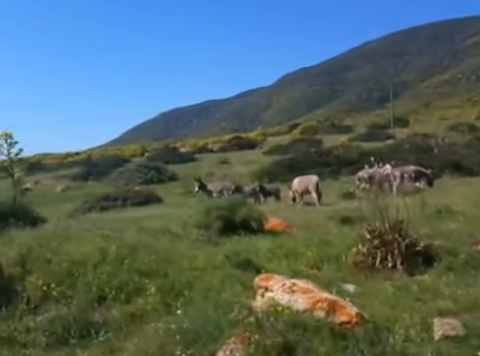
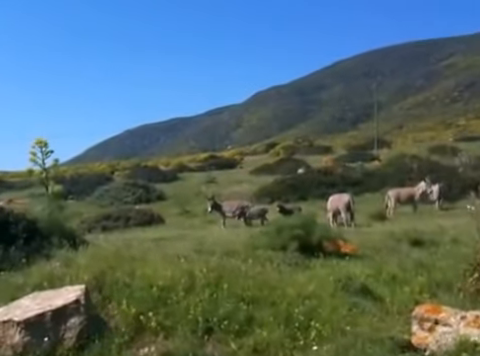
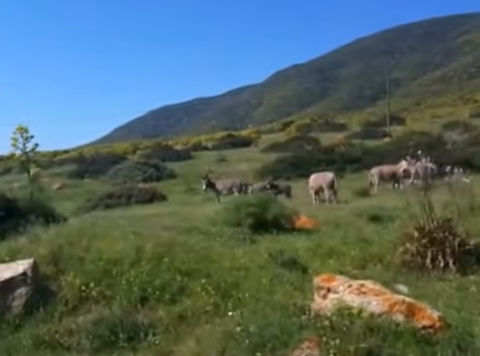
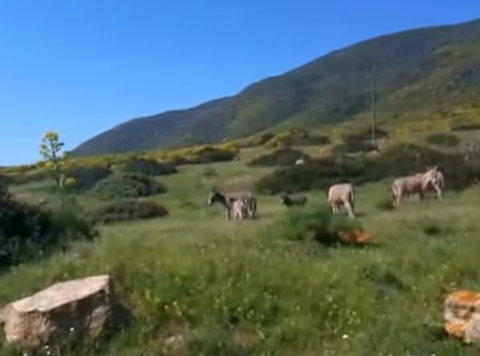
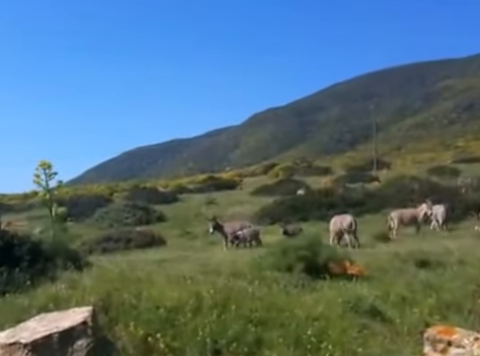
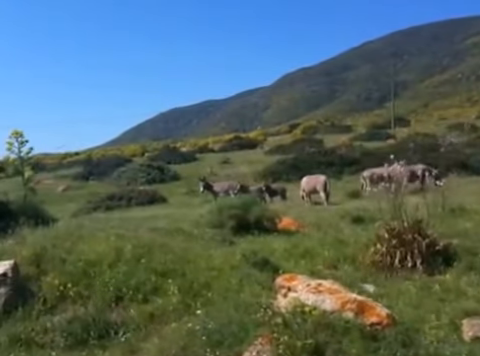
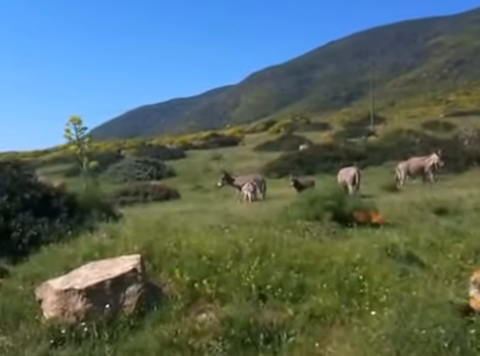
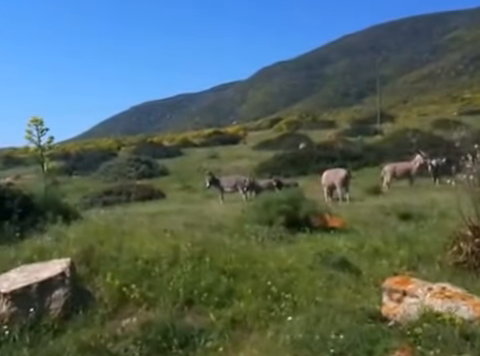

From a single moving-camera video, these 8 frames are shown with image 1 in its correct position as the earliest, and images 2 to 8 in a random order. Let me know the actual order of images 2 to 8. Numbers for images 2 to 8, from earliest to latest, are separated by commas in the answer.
6, 3, 8, 2, 5, 4, 7
